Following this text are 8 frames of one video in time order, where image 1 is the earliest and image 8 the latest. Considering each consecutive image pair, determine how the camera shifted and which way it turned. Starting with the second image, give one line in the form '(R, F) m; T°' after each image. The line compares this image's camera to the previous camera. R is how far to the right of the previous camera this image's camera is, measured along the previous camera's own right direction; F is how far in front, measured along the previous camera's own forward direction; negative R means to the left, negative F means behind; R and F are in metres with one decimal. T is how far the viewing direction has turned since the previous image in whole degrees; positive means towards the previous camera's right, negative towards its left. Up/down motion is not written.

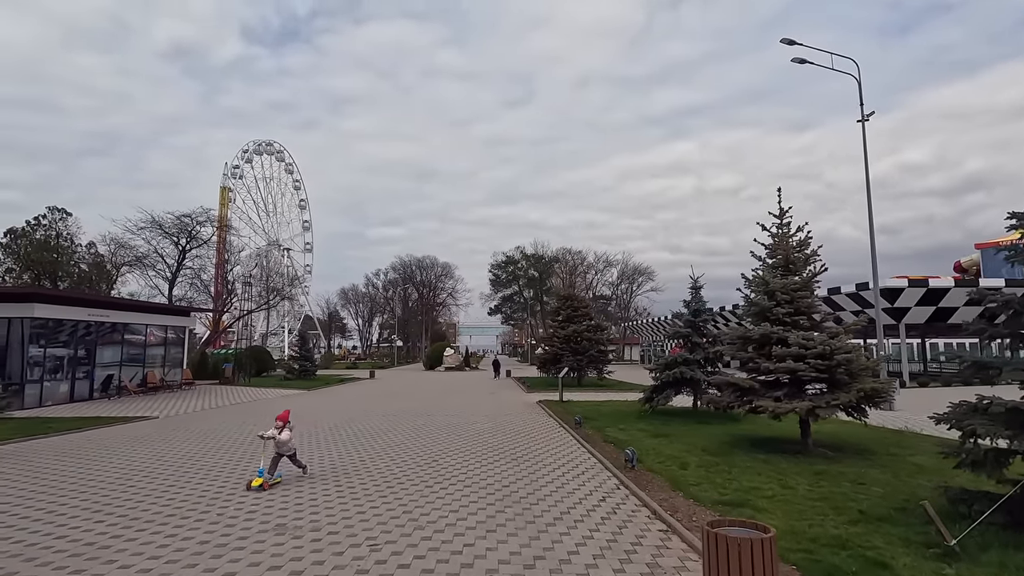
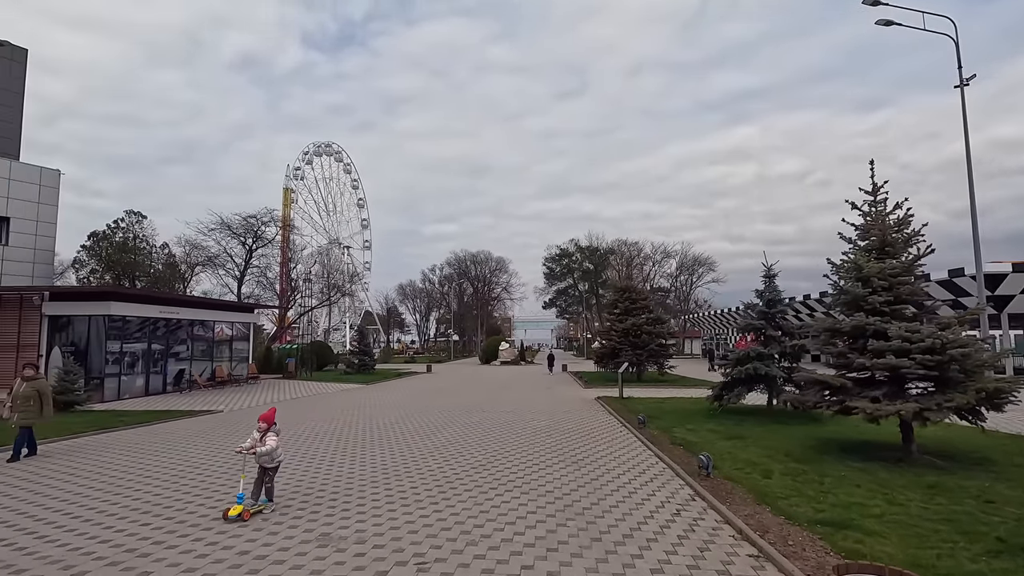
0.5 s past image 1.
(-0.1, +0.6) m; -6°
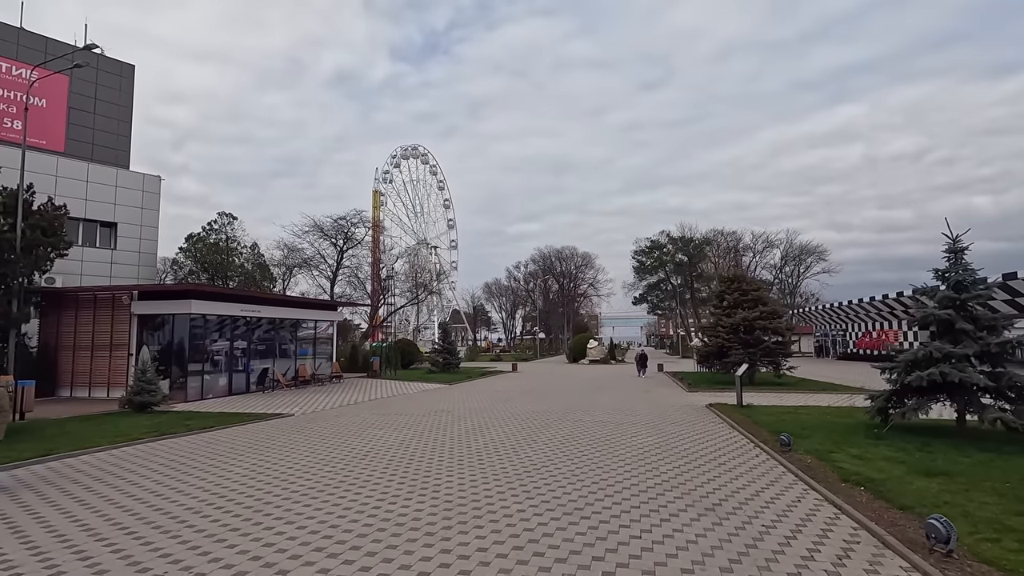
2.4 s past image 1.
(-0.2, +2.3) m; -9°
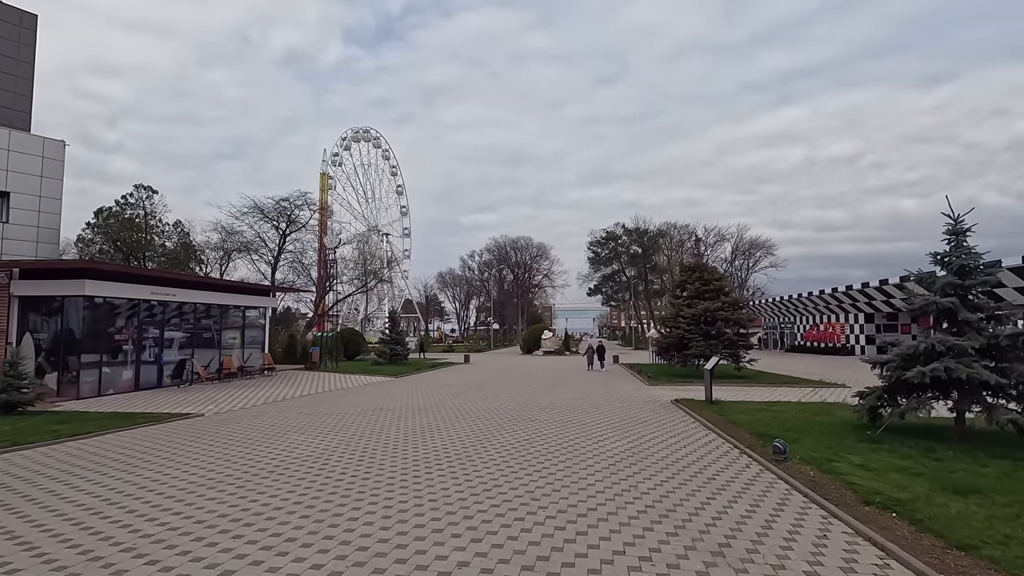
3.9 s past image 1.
(+0.1, +1.8) m; +5°
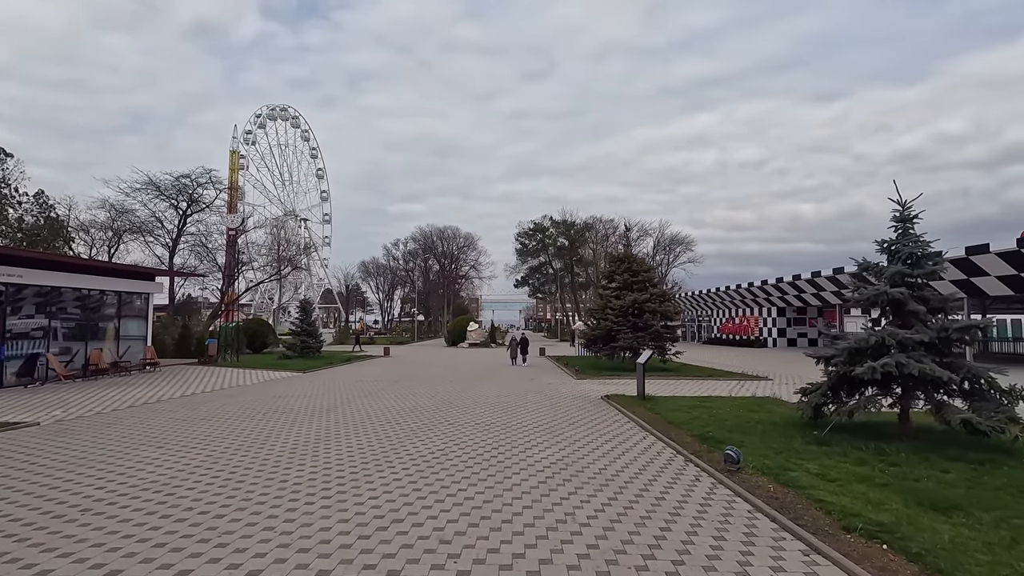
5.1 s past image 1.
(+0.2, +1.5) m; +8°
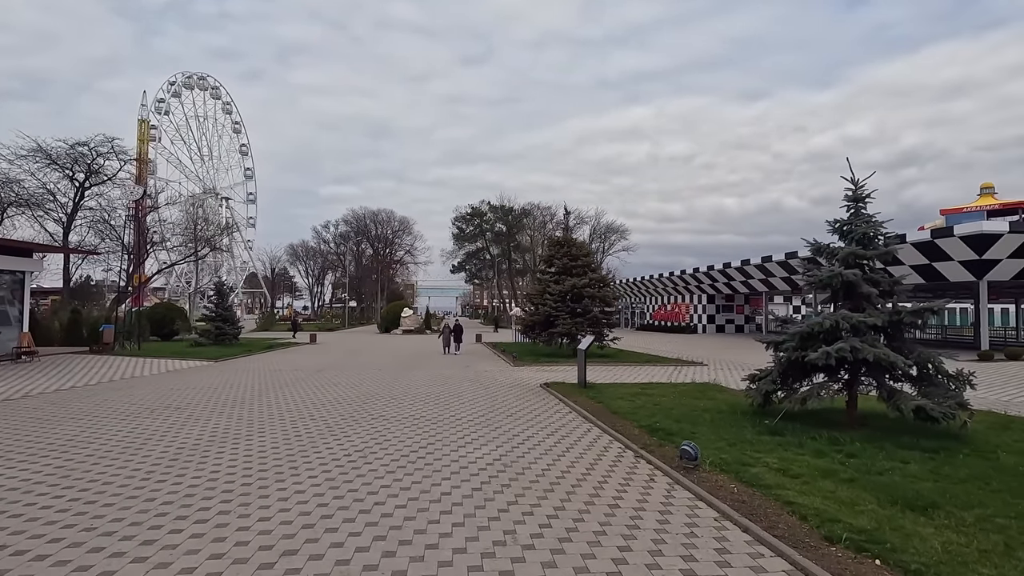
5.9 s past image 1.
(+0.1, +1.0) m; +7°
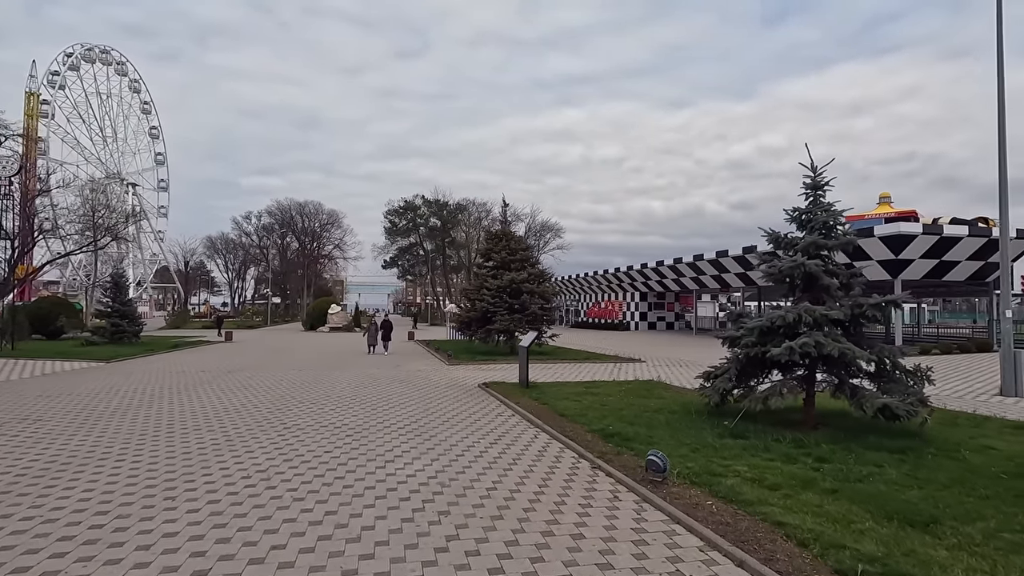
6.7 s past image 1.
(-0.1, +1.0) m; +7°
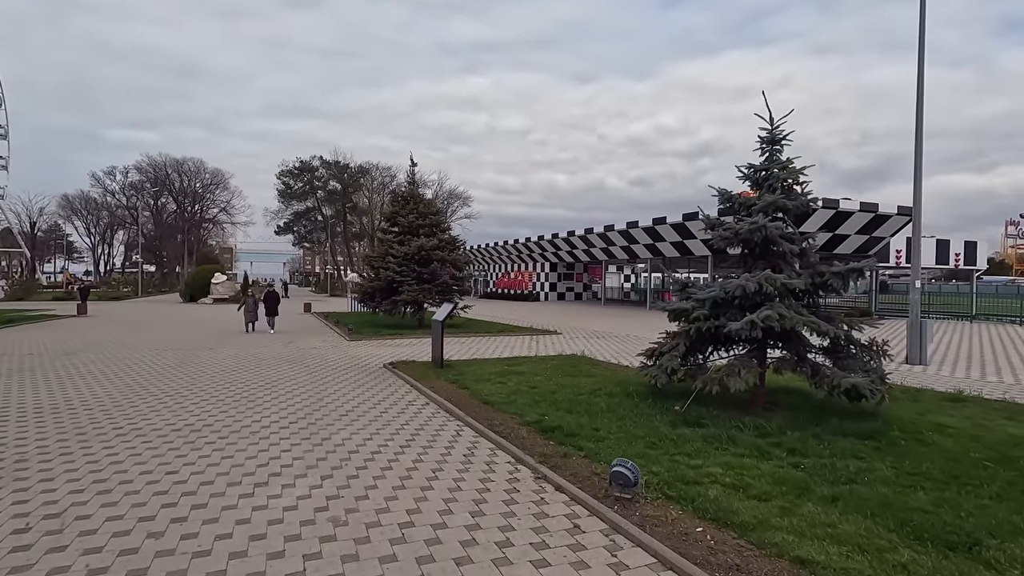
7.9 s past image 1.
(-0.1, +1.5) m; +10°
